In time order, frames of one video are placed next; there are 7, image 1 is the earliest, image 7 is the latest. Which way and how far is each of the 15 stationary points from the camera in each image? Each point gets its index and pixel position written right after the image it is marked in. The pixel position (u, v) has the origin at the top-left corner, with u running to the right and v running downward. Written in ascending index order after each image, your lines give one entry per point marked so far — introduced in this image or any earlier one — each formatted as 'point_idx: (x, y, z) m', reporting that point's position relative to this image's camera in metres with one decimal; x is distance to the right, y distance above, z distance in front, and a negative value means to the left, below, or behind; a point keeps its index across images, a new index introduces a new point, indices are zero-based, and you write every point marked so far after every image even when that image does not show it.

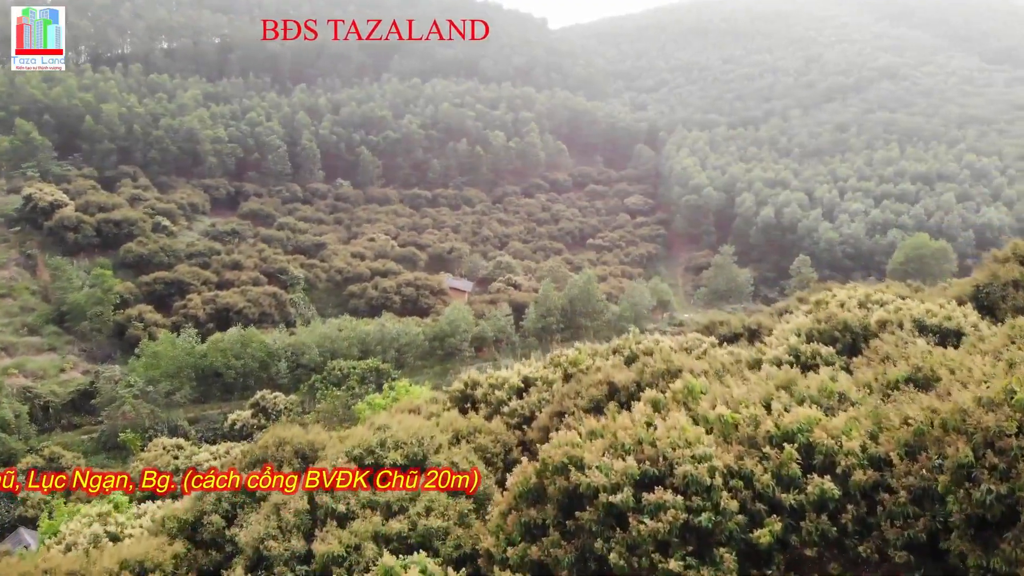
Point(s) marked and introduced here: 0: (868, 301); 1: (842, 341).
0: (+5.9, -0.2, +14.2) m
1: (+4.6, -0.8, +12.1) m
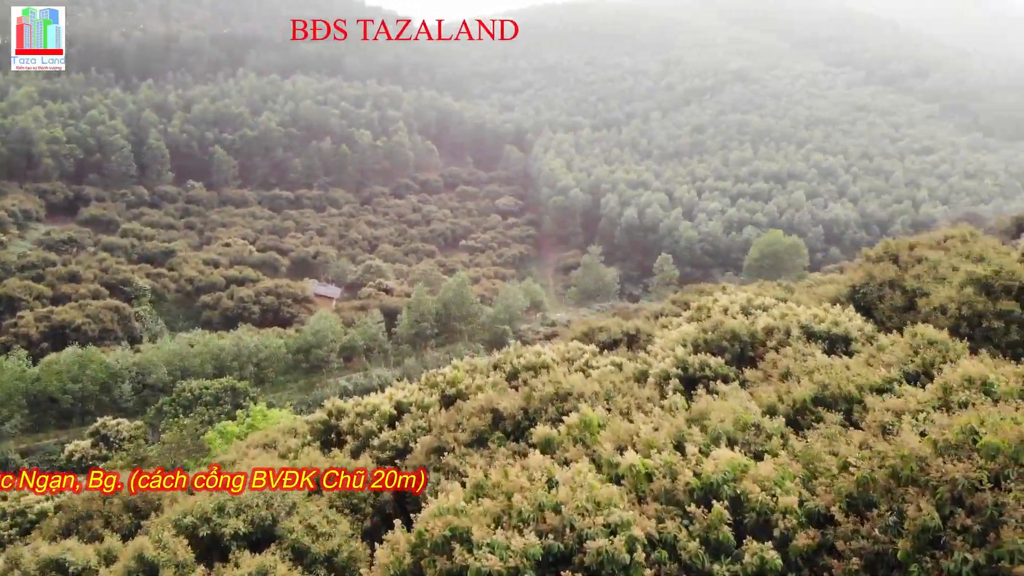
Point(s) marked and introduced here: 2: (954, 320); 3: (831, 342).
0: (+3.8, -0.3, +13.6) m
1: (+2.9, -0.9, +11.4) m
2: (+5.9, -0.4, +11.4) m
3: (+4.3, -0.8, +11.6) m
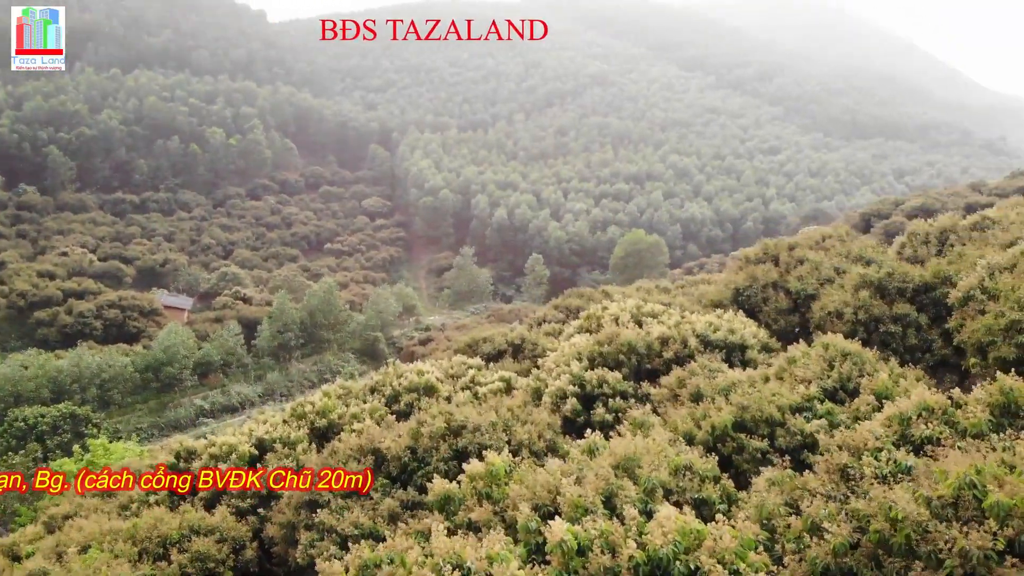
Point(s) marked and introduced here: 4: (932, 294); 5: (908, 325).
0: (+2.0, -0.4, +12.9) m
1: (+1.5, -1.0, +10.6) m
2: (+4.4, -0.5, +11.0) m
3: (+2.8, -0.8, +11.0) m
4: (+5.5, -0.1, +11.2) m
5: (+5.0, -0.5, +10.9) m
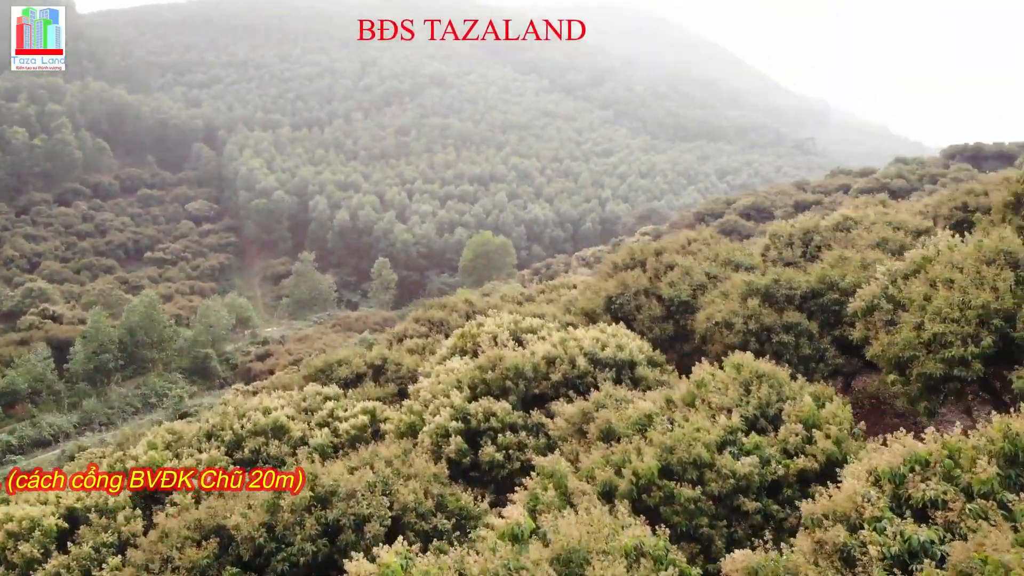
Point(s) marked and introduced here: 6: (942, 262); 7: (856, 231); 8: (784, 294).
0: (+0.1, -0.6, +11.7) m
1: (0.0, -1.2, +9.4) m
2: (+2.8, -0.6, +10.4) m
3: (+1.3, -1.0, +10.0) m
4: (+3.9, -0.2, +10.7) m
5: (+3.5, -0.6, +10.3) m
6: (+4.3, +0.3, +8.5) m
7: (+5.9, +1.0, +14.7) m
8: (+3.5, -0.1, +10.9) m
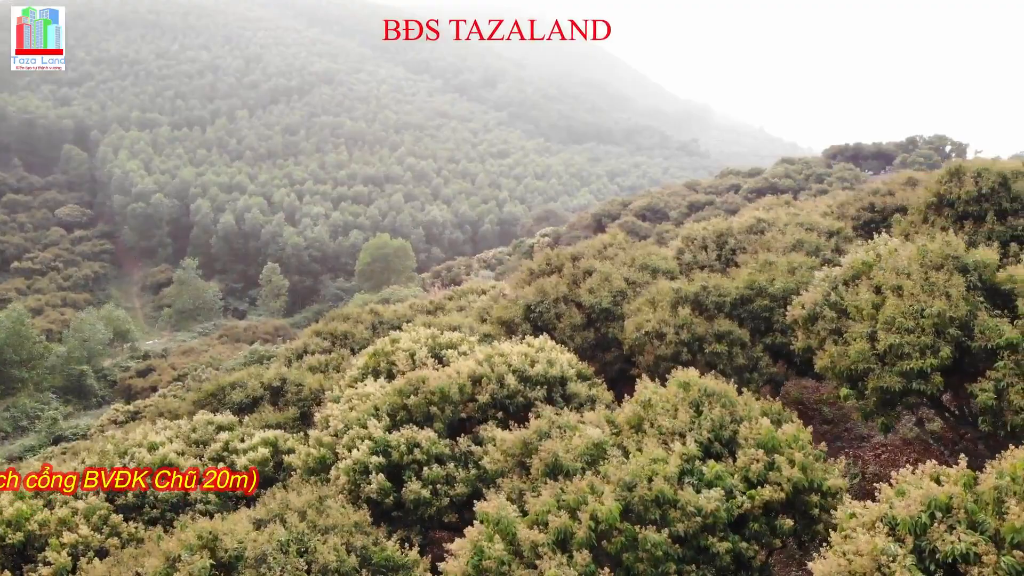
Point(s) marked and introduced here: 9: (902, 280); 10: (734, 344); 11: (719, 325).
0: (-1.0, -0.8, +10.9) m
1: (-0.7, -1.3, +8.5) m
2: (+1.9, -0.7, +9.8) m
3: (+0.4, -1.1, +9.3) m
4: (+2.9, -0.2, +10.3) m
5: (+2.6, -0.6, +9.8) m
6: (+3.6, +0.2, +8.2) m
7: (+4.4, +0.9, +14.6) m
8: (+2.5, -0.2, +10.5) m
9: (+3.5, +0.1, +7.7) m
10: (+2.6, -0.6, +9.8) m
11: (+2.4, -0.4, +10.0) m
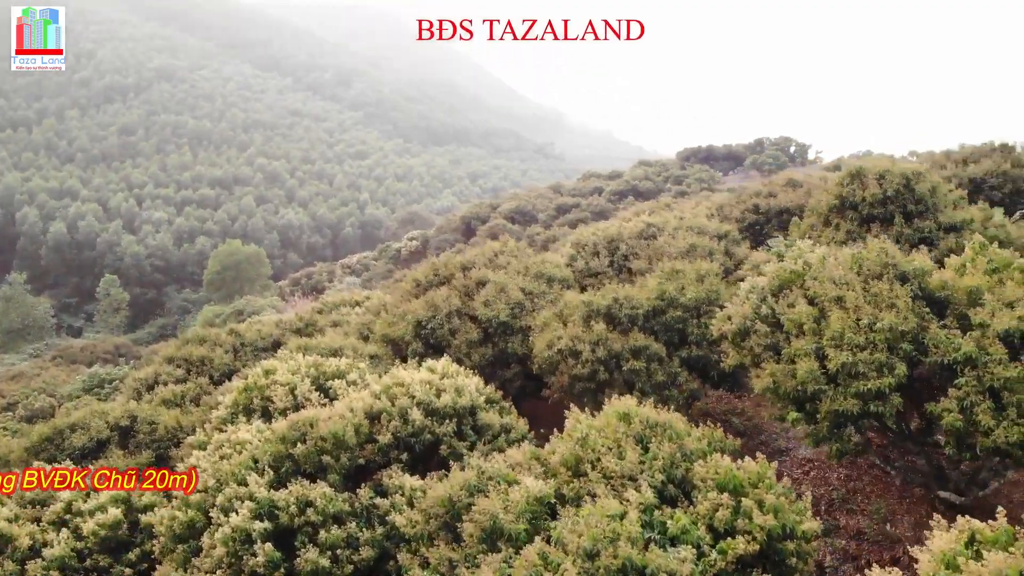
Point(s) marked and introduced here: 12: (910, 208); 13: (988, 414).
0: (-2.2, -1.0, +9.5) m
1: (-1.5, -1.6, +7.2) m
2: (+0.8, -0.8, +9.0) m
3: (-0.5, -1.3, +8.2) m
4: (+1.7, -0.4, +9.7) m
5: (+1.5, -0.8, +9.1) m
6: (+2.8, +0.1, +7.6) m
7: (+2.5, +0.9, +14.1) m
8: (+1.3, -0.3, +9.7) m
9: (+2.8, 0.0, +7.2) m
10: (+1.5, -0.8, +9.1) m
11: (+1.3, -0.6, +9.3) m
12: (+4.8, +1.0, +10.3) m
13: (+3.3, -0.9, +5.9) m
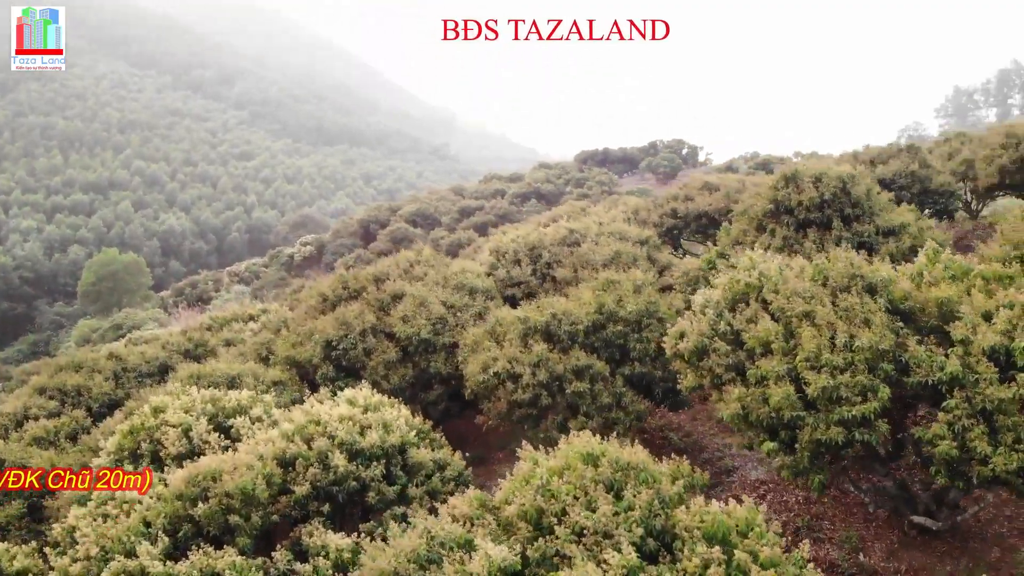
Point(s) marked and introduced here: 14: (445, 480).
0: (-2.9, -1.2, +8.4) m
1: (-1.9, -1.8, +6.2) m
2: (+0.2, -1.0, +8.2) m
3: (-1.1, -1.5, +7.3) m
4: (+1.0, -0.5, +9.0) m
5: (+0.8, -0.9, +8.4) m
6: (+2.2, 0.0, +7.1) m
7: (+1.1, +0.7, +13.4) m
8: (+0.5, -0.4, +8.9) m
9: (+2.3, -0.1, +6.6) m
10: (+0.8, -0.9, +8.4) m
11: (+0.6, -0.7, +8.5) m
12: (+3.9, +0.9, +10.0) m
13: (+3.0, -1.0, +5.4) m
14: (-0.6, -1.7, +7.6) m
